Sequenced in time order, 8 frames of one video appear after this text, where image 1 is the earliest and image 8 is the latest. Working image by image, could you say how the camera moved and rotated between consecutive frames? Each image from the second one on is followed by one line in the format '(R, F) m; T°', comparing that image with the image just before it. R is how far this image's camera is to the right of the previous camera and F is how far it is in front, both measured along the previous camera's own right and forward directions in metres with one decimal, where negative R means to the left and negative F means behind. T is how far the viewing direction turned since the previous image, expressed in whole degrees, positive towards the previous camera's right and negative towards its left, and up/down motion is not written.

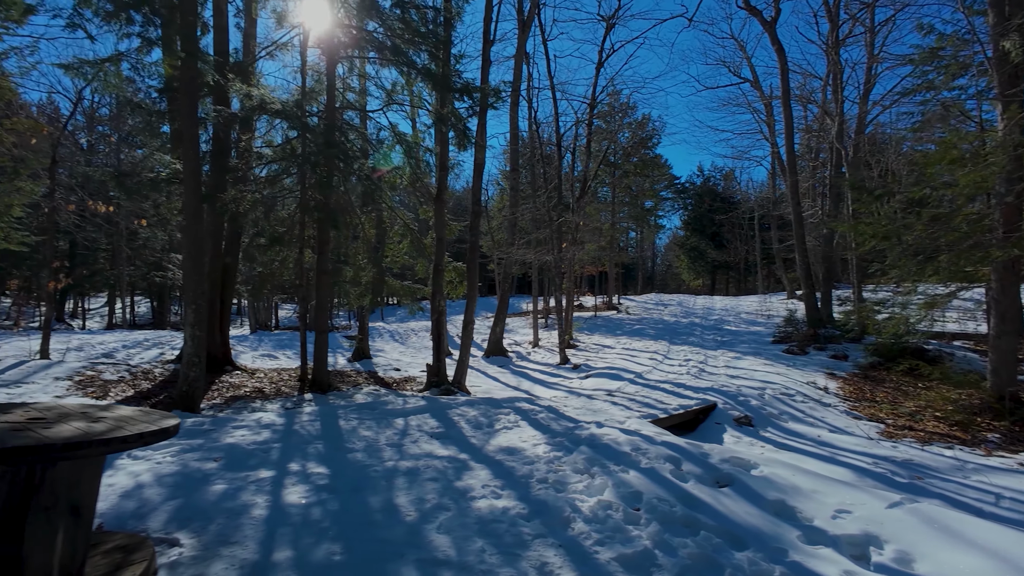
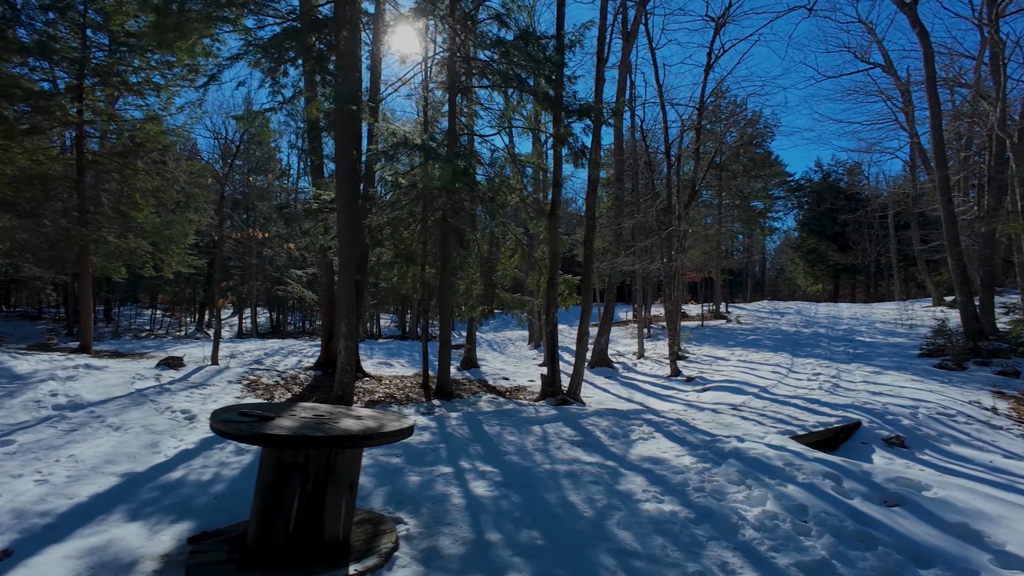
(-0.4, -0.3) m; -11°
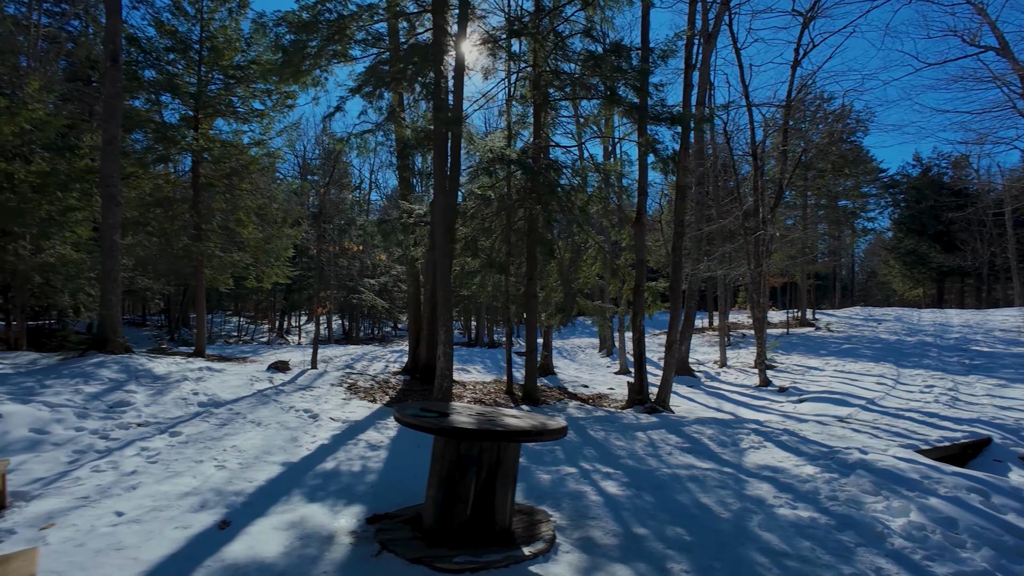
(-0.4, -0.3) m; -8°
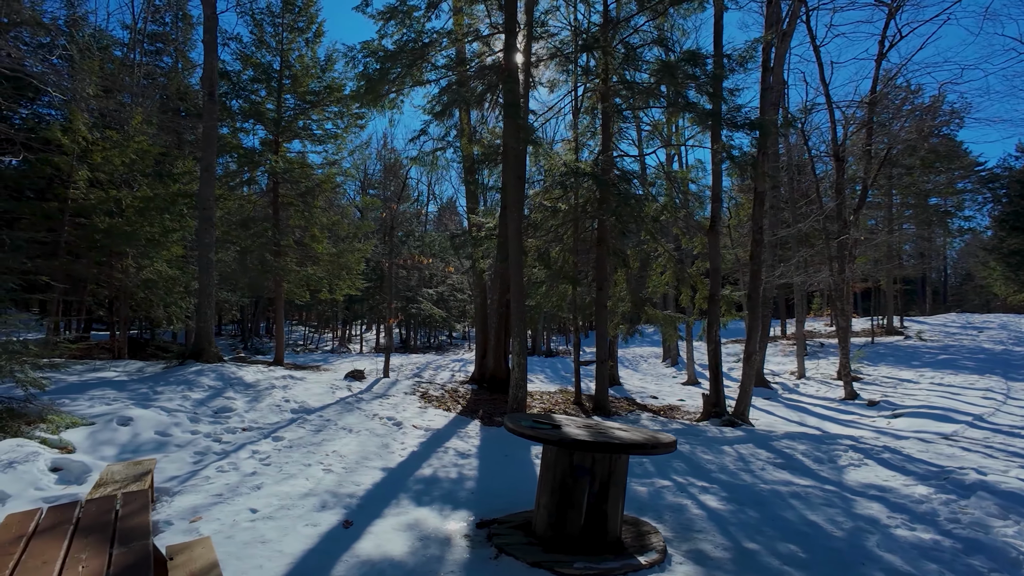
(-0.2, -0.1) m; -7°
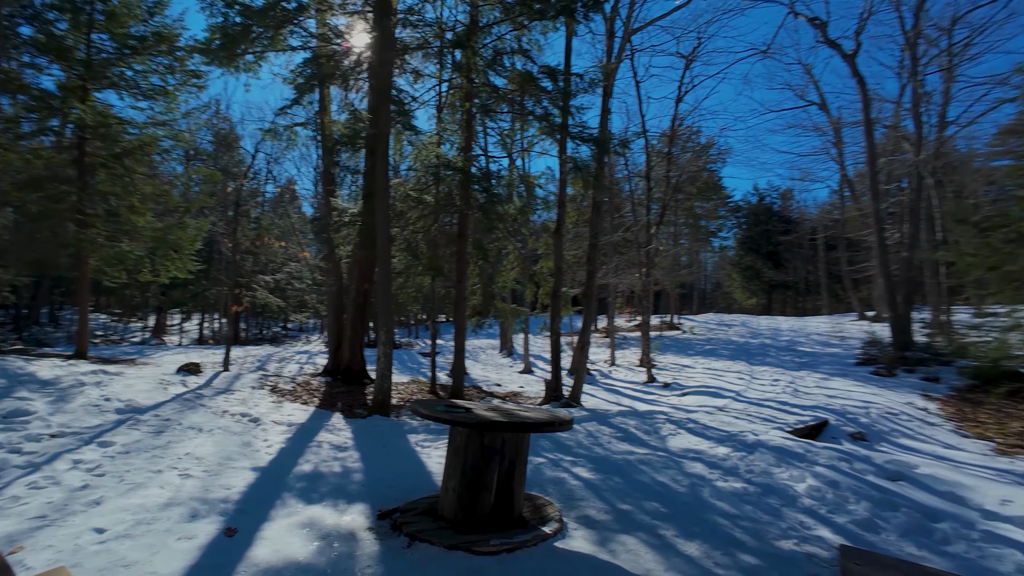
(-0.6, -0.1) m; +20°
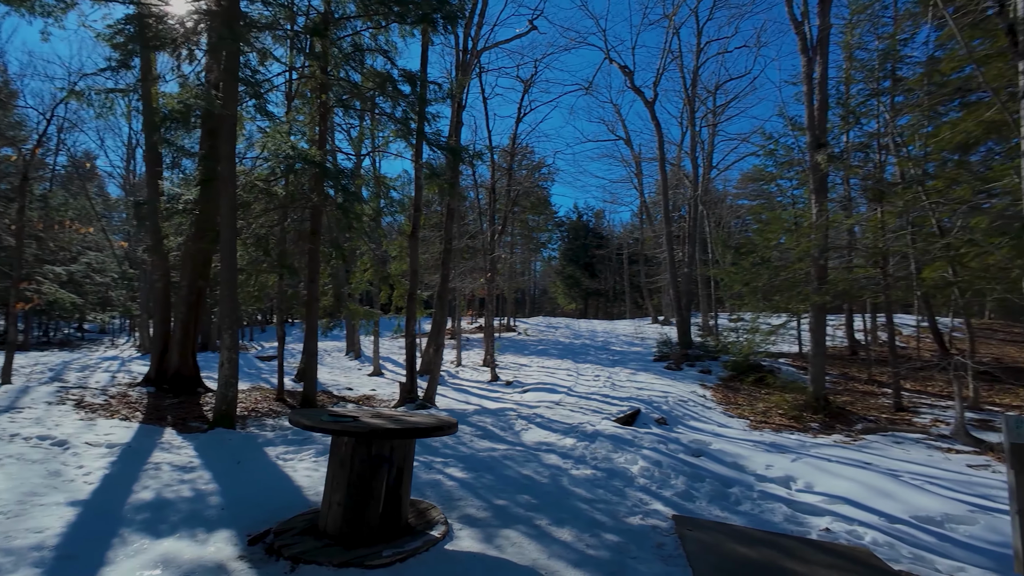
(-0.5, -0.1) m; +19°
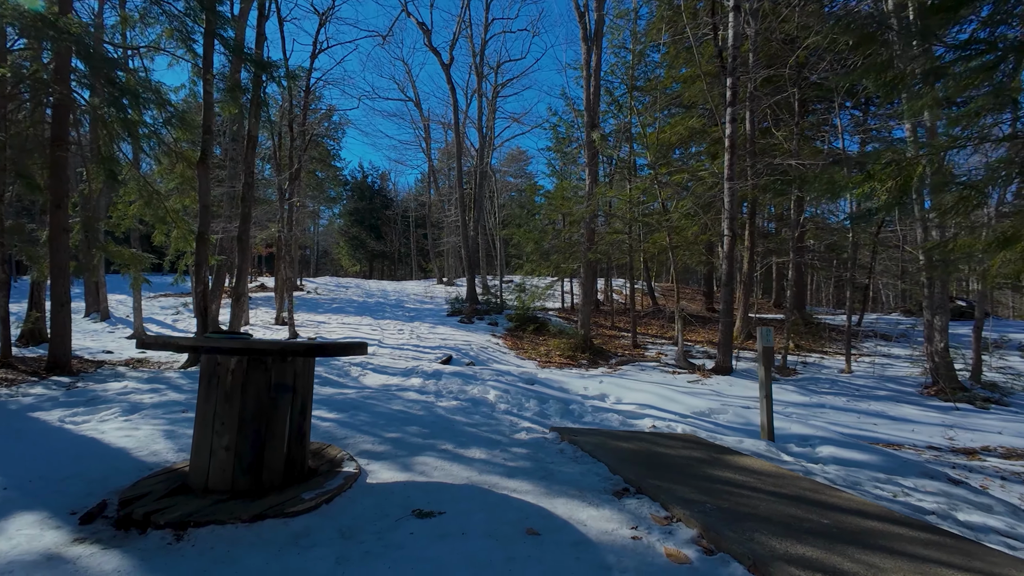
(-0.7, +0.4) m; +24°
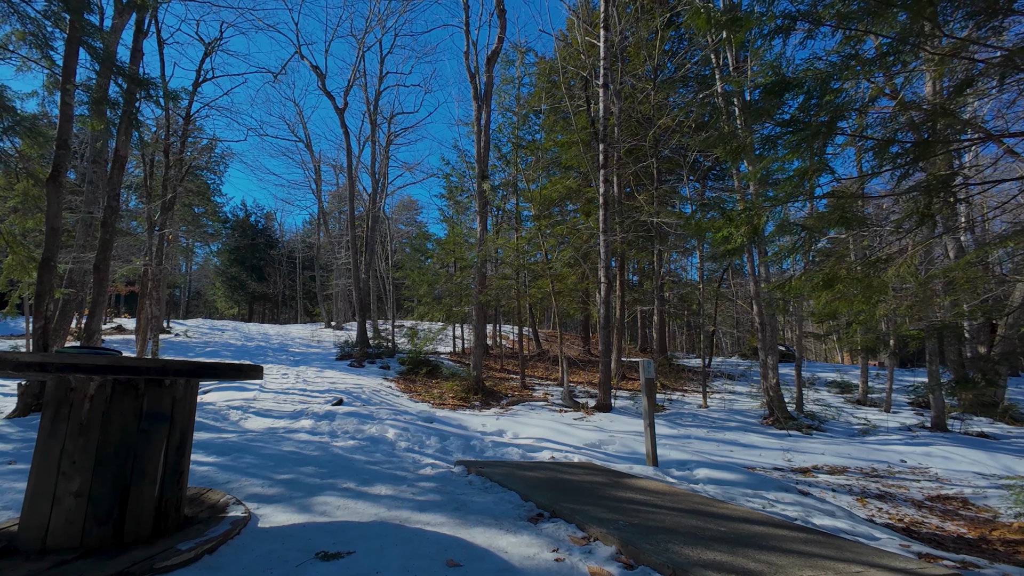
(-0.1, +0.1) m; +12°
